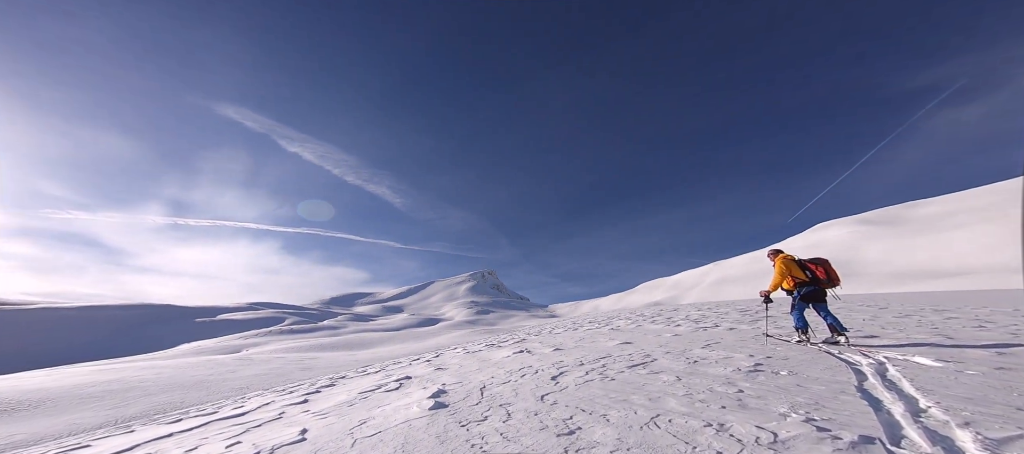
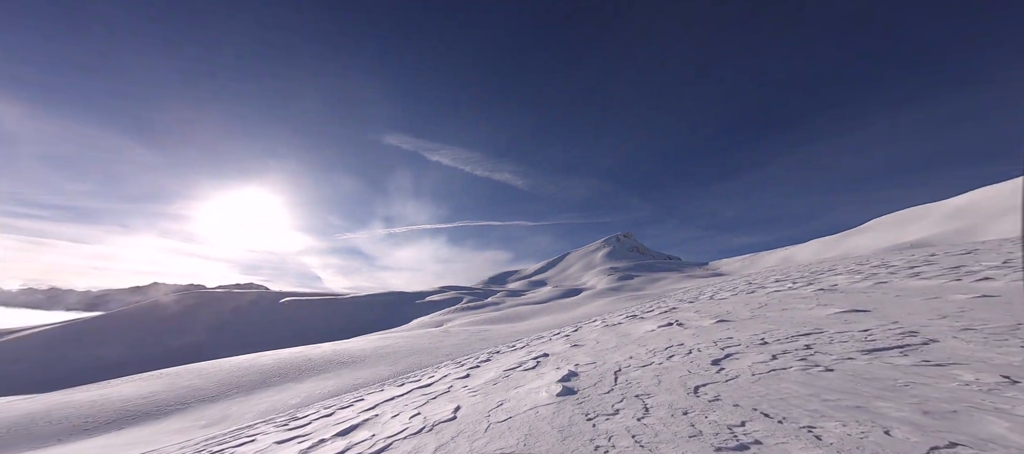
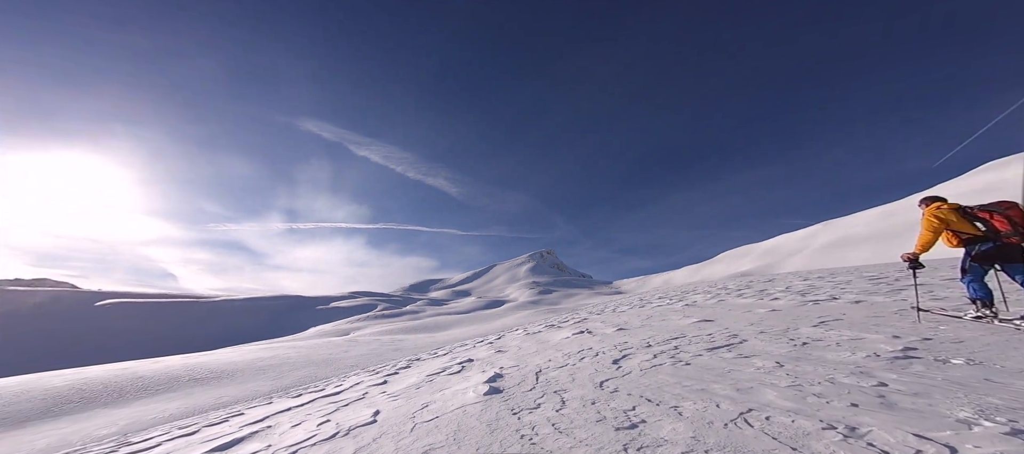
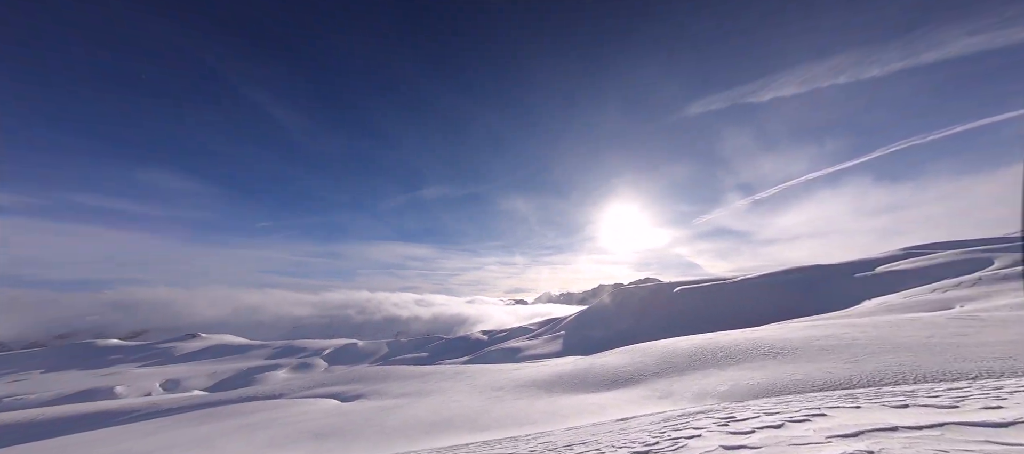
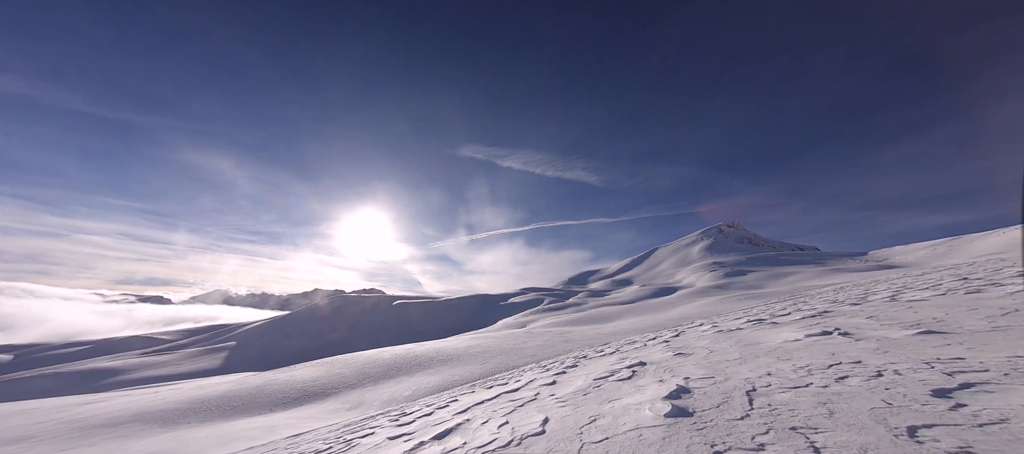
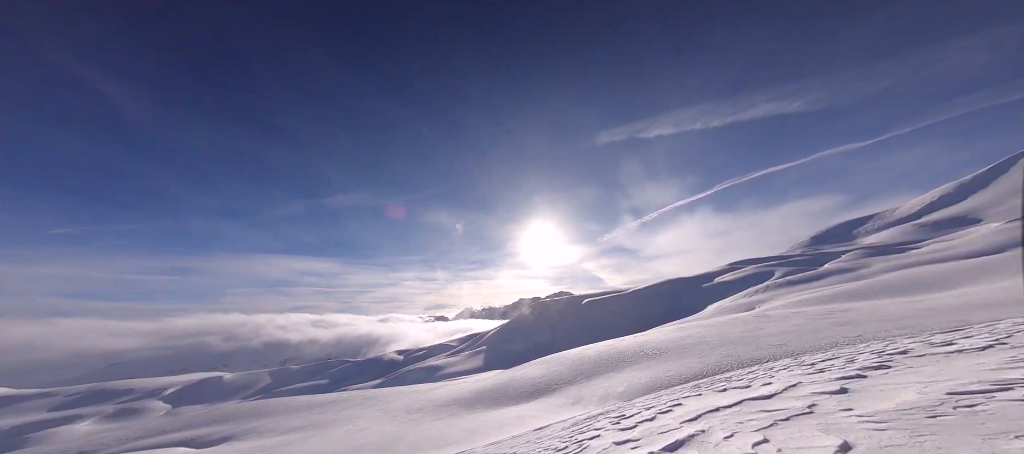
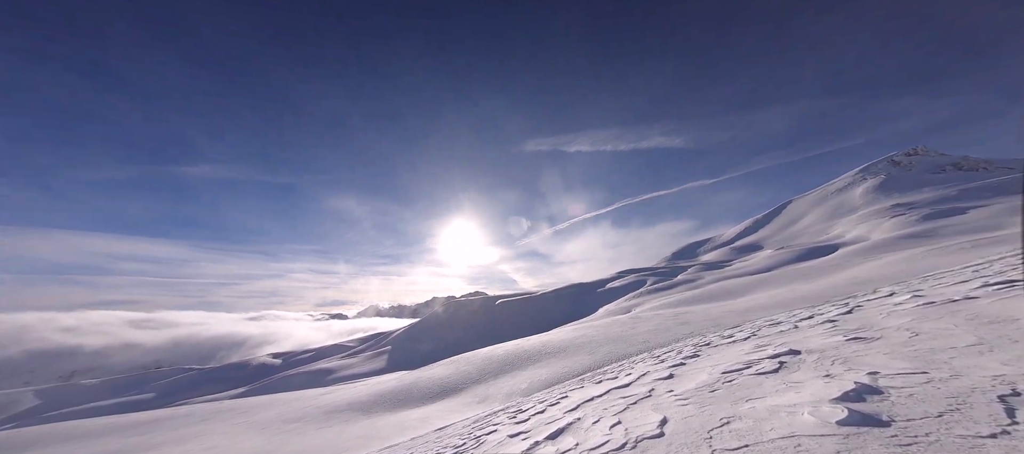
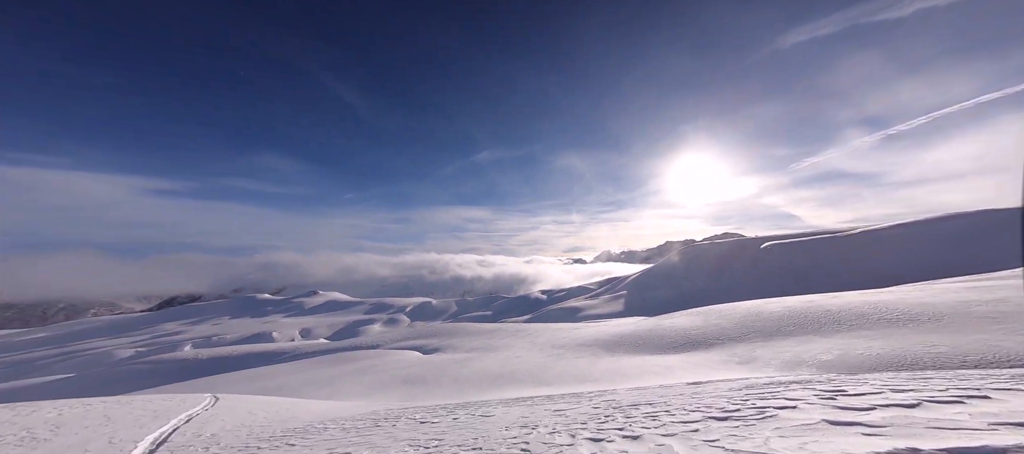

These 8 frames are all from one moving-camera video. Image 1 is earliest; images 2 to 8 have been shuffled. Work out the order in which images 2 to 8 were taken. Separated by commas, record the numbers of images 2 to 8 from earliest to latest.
3, 2, 5, 7, 6, 4, 8
